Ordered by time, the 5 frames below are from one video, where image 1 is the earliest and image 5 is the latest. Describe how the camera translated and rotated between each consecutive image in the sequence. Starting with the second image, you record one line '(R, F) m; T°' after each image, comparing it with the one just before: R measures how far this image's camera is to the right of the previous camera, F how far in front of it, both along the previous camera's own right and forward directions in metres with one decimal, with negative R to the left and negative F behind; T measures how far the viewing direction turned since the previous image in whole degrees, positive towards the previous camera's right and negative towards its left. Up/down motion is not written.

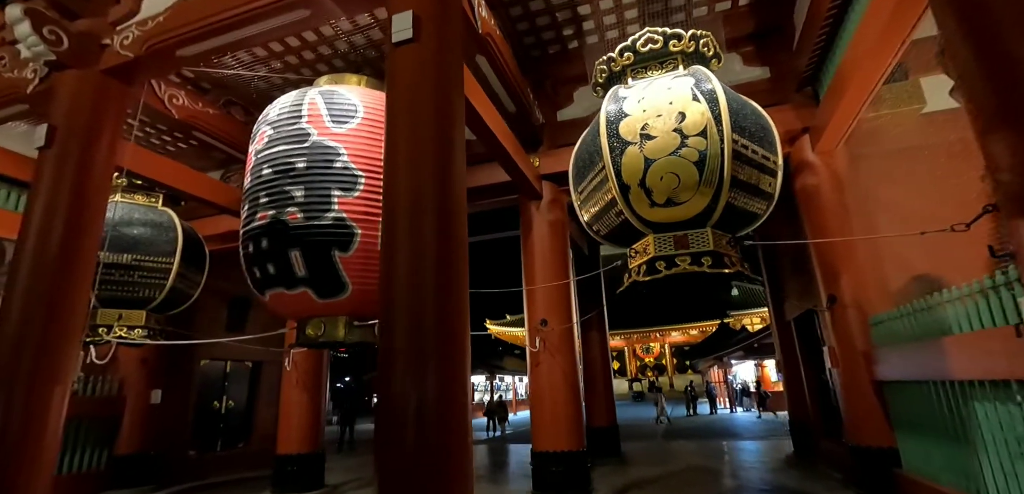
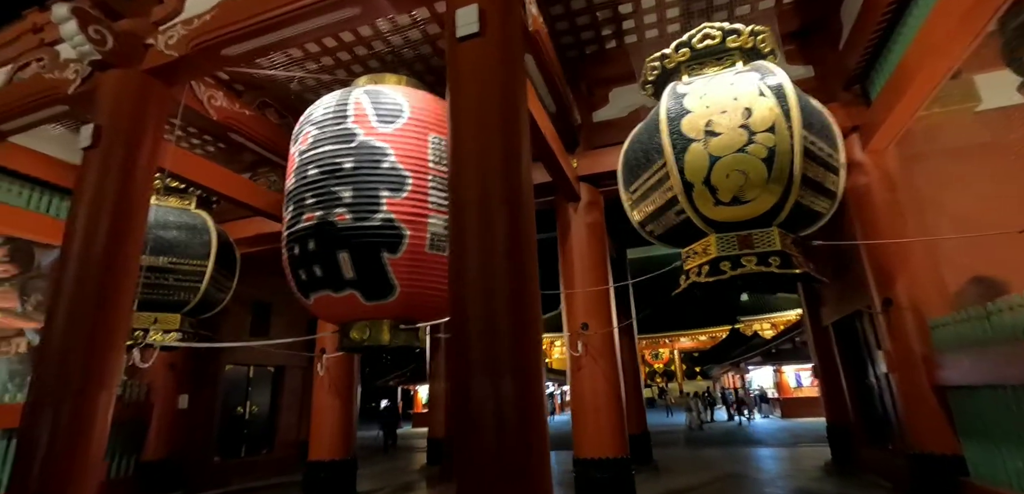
(-0.3, +0.1) m; 0°
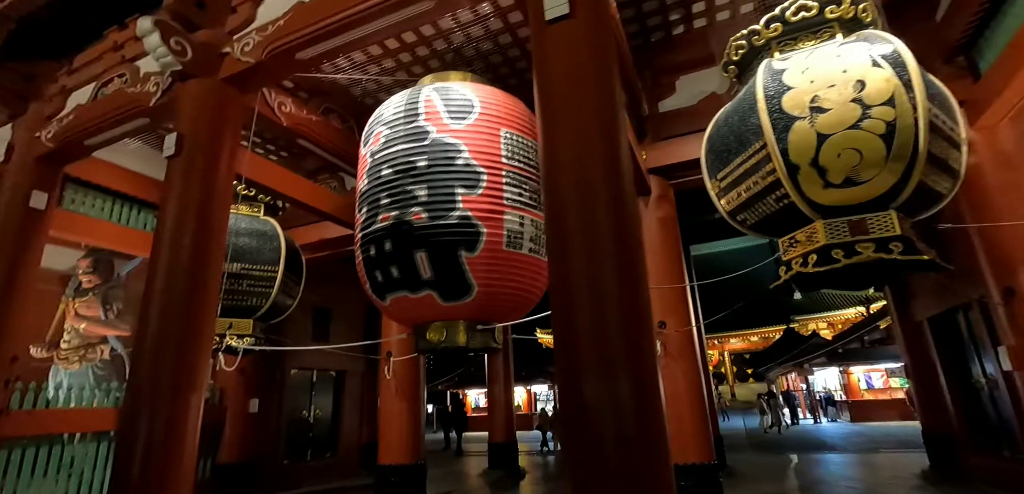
(-0.2, +0.1) m; -4°
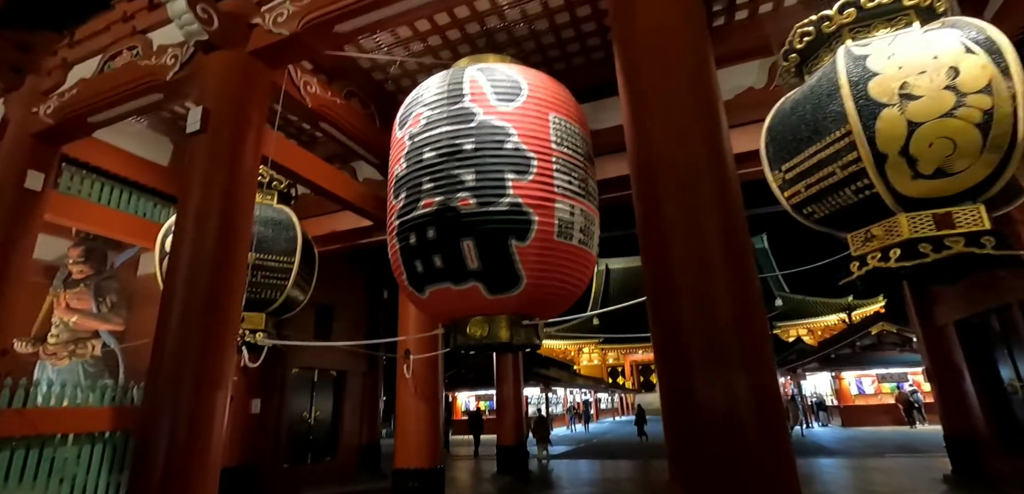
(-0.4, +0.2) m; +2°
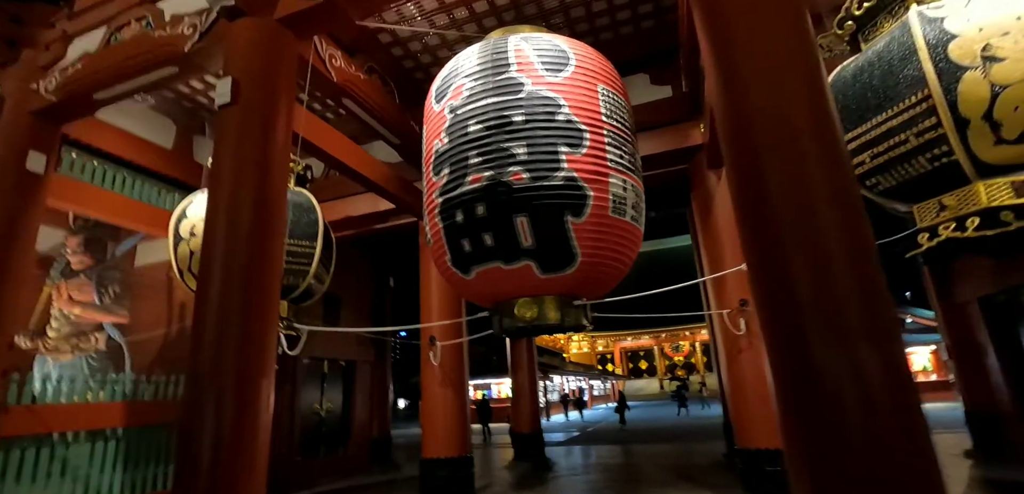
(-0.3, +0.1) m; +2°
